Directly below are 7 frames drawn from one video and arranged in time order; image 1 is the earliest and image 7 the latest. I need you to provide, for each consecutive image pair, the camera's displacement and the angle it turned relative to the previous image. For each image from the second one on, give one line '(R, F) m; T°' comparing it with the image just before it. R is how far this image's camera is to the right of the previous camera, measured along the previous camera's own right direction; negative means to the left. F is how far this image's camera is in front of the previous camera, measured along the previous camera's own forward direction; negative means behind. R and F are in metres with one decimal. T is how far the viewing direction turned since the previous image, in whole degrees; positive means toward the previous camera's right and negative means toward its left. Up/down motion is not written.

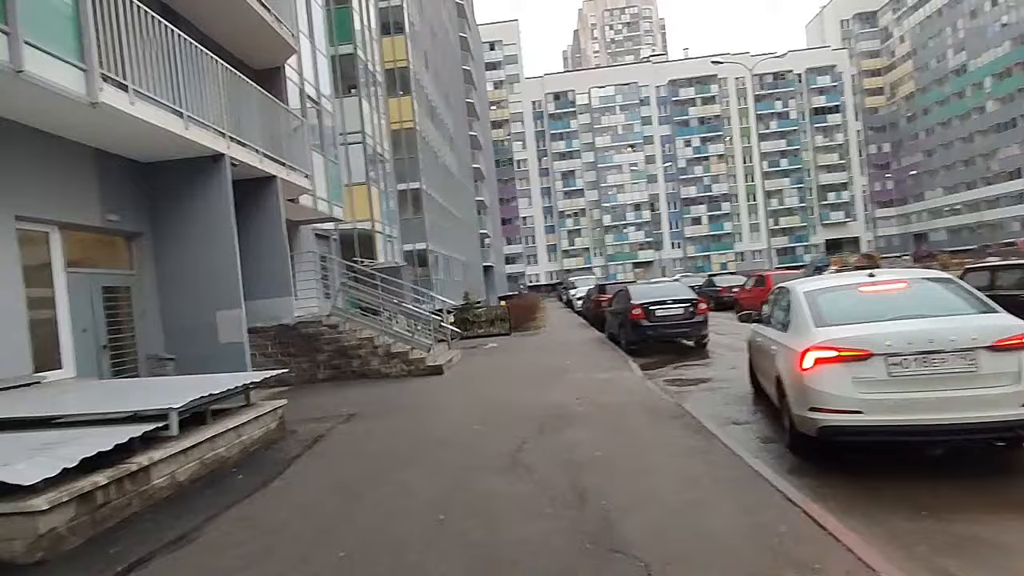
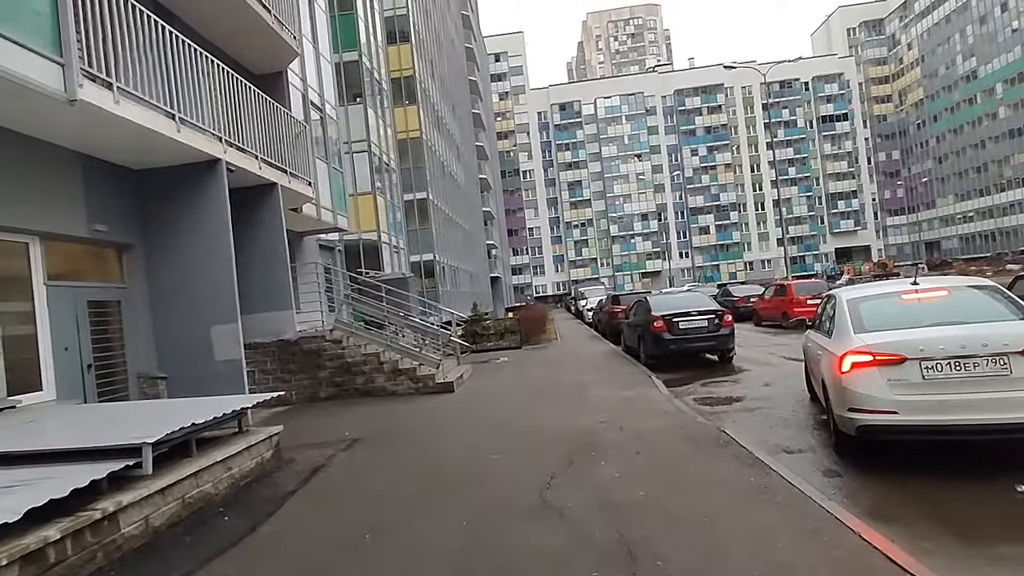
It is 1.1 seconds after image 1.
(-0.2, +0.8) m; -1°
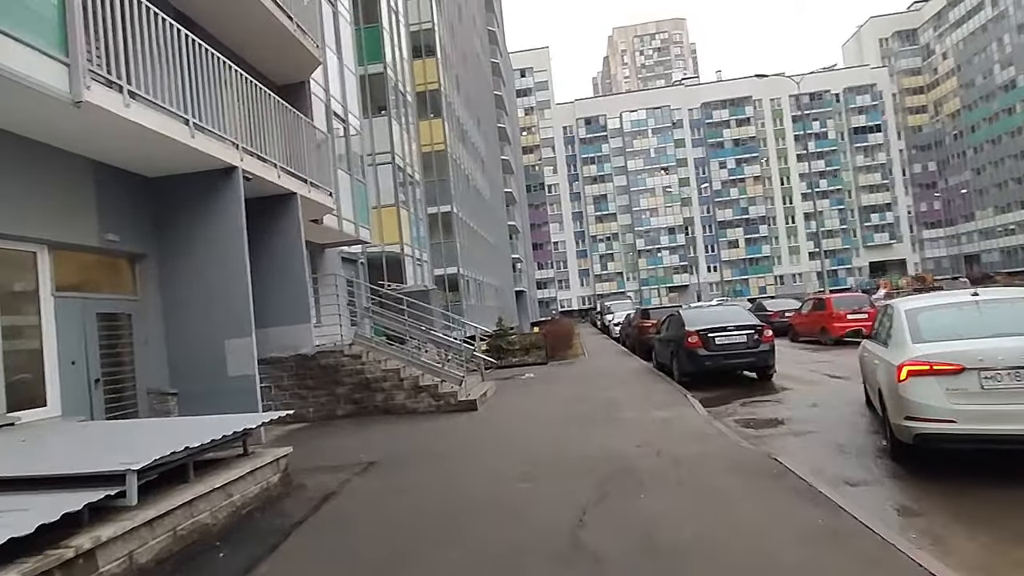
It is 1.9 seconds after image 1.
(0.0, +0.6) m; -2°
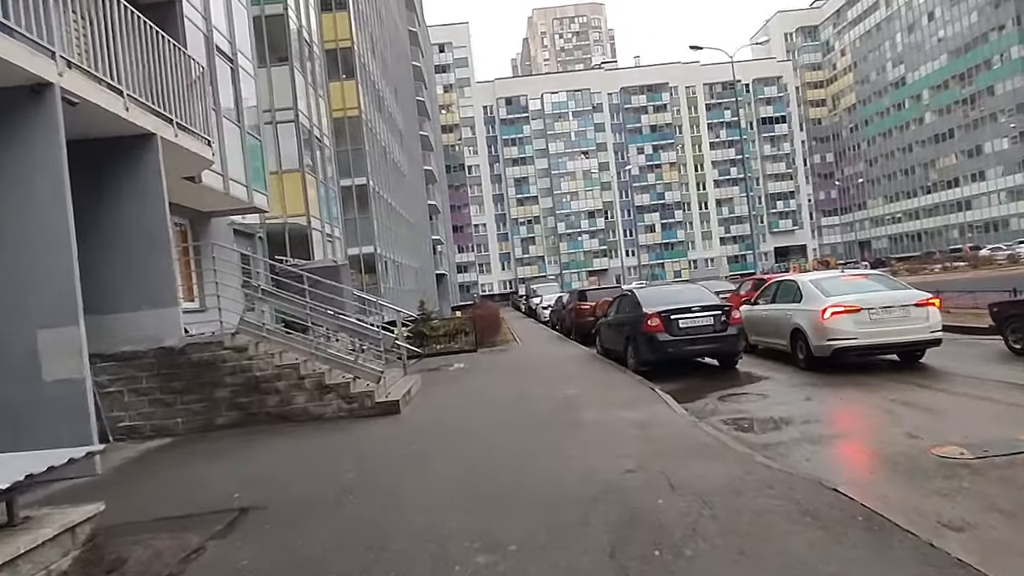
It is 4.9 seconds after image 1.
(-0.2, +2.3) m; +8°
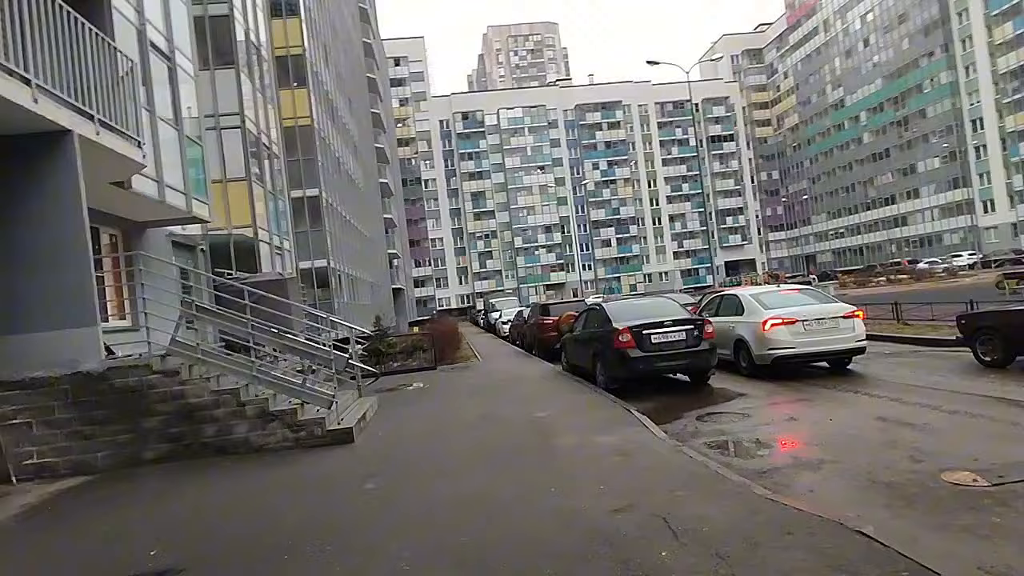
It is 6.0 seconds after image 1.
(-0.1, +0.7) m; +4°
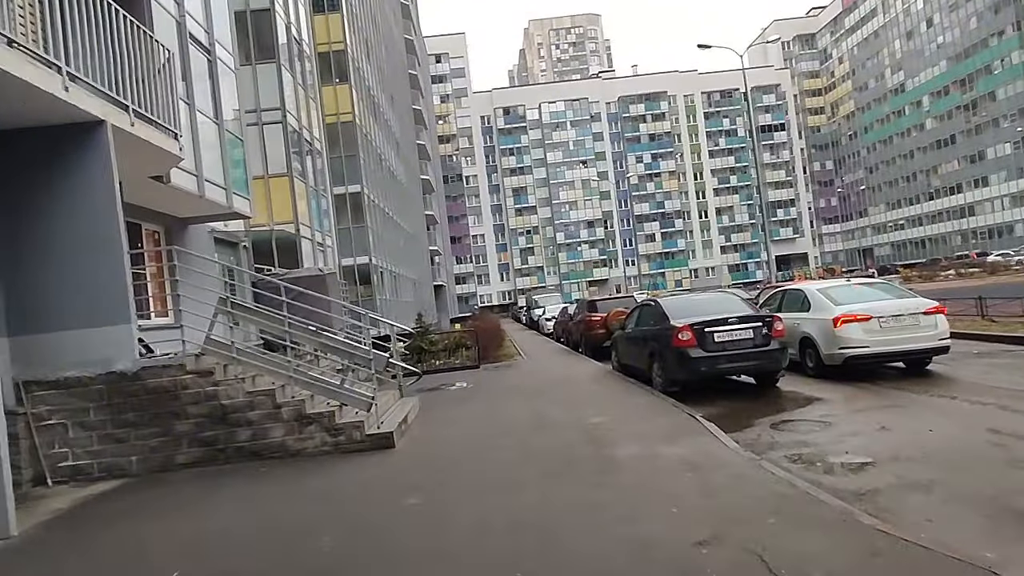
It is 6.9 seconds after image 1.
(-0.1, +0.7) m; -4°
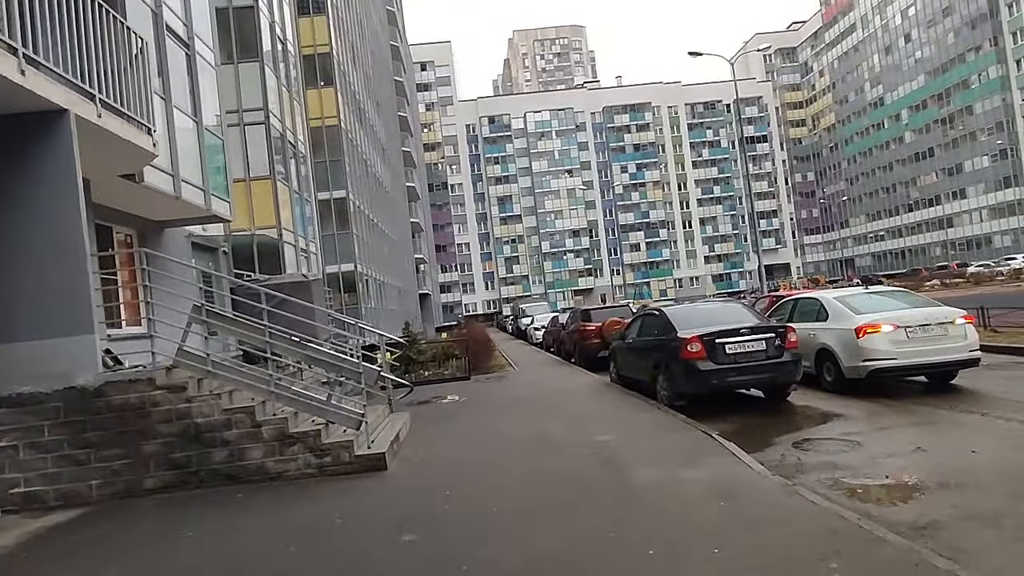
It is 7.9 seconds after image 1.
(-0.3, +0.6) m; +2°
